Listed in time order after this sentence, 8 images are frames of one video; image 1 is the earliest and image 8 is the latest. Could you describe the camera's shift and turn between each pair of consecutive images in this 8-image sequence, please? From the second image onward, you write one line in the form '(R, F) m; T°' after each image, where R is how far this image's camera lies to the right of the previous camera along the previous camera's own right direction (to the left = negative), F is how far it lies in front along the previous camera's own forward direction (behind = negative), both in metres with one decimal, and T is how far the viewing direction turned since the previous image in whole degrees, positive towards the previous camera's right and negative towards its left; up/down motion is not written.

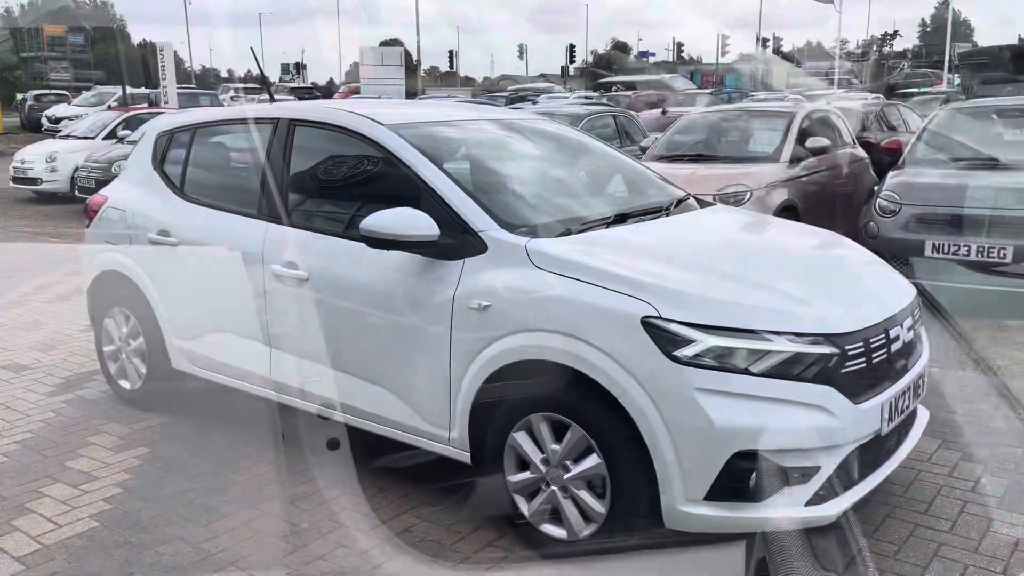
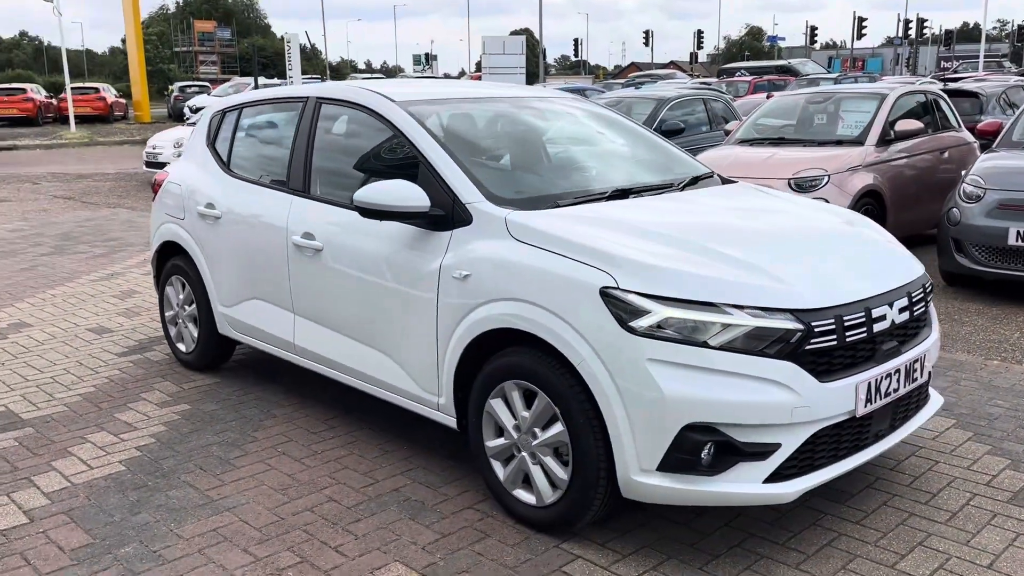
(+0.5, 0.0) m; -8°
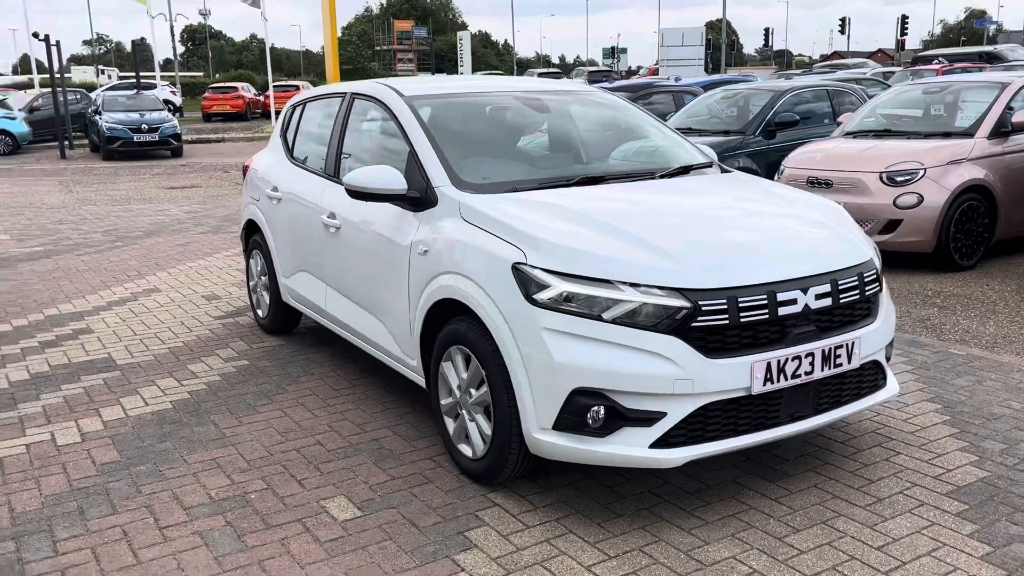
(+1.0, -0.3) m; -12°
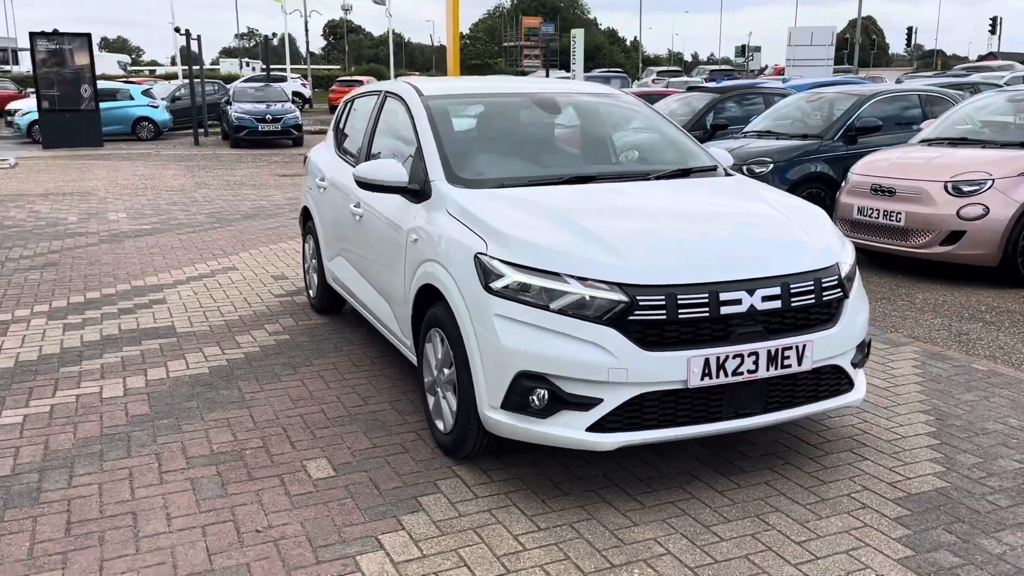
(+0.6, -0.2) m; -8°
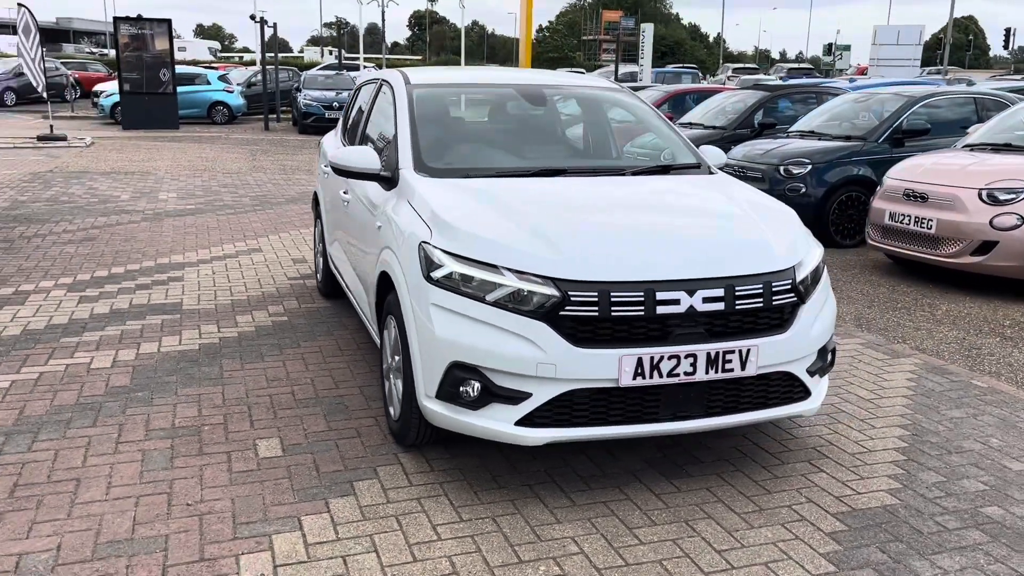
(+0.5, 0.0) m; -5°
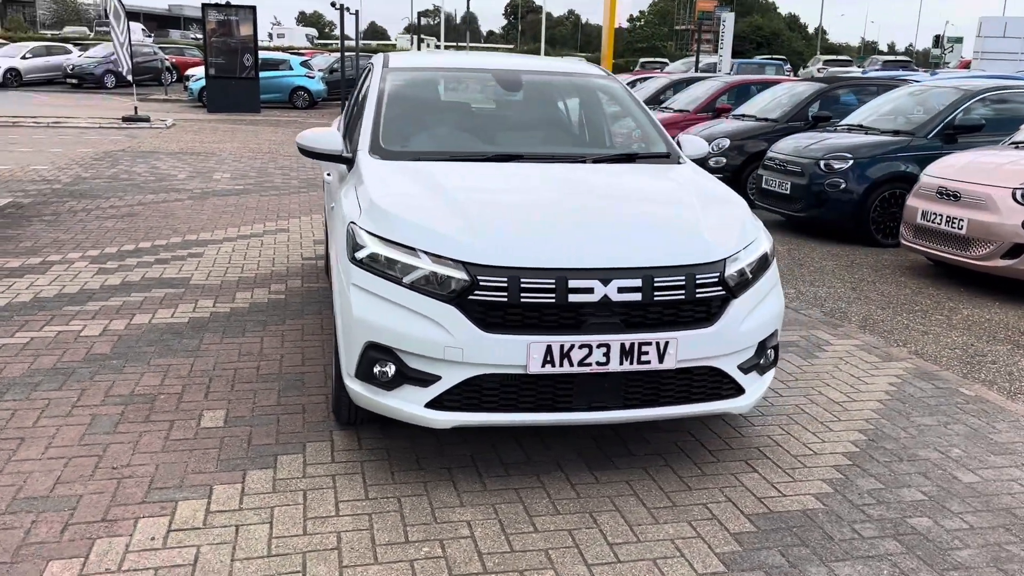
(+0.6, 0.0) m; -6°
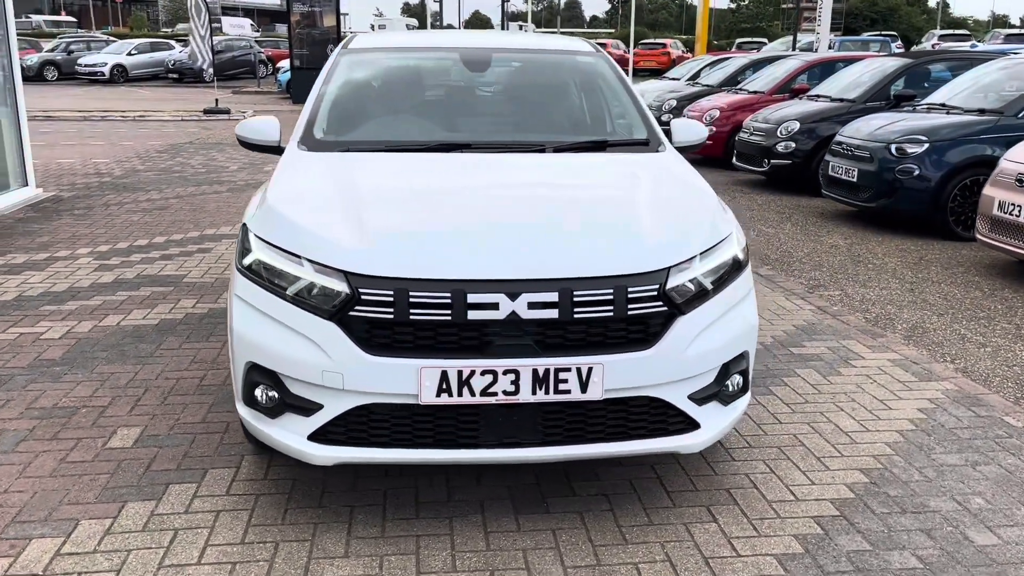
(+0.7, +0.6) m; -7°
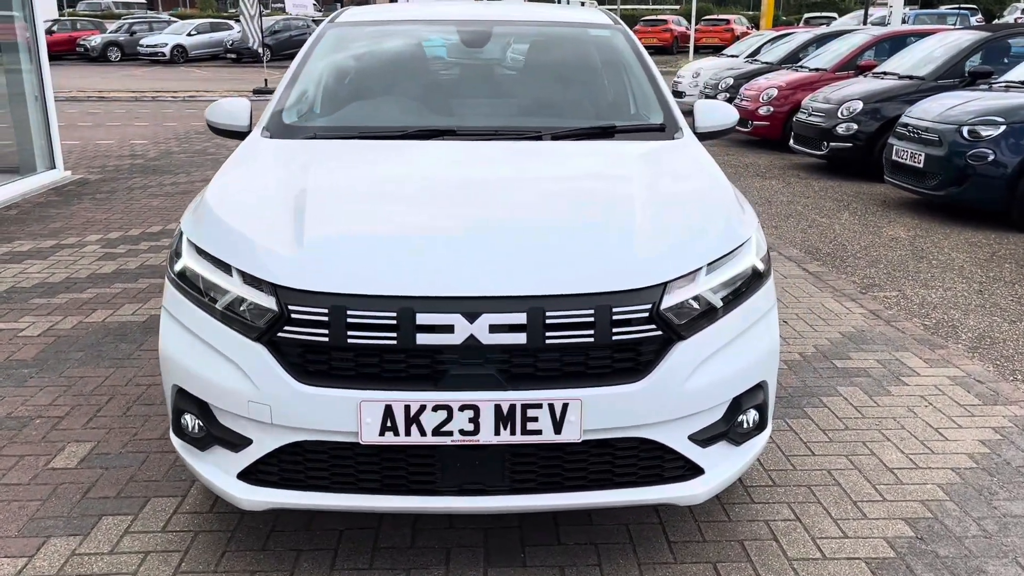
(+0.3, +0.5) m; -4°
